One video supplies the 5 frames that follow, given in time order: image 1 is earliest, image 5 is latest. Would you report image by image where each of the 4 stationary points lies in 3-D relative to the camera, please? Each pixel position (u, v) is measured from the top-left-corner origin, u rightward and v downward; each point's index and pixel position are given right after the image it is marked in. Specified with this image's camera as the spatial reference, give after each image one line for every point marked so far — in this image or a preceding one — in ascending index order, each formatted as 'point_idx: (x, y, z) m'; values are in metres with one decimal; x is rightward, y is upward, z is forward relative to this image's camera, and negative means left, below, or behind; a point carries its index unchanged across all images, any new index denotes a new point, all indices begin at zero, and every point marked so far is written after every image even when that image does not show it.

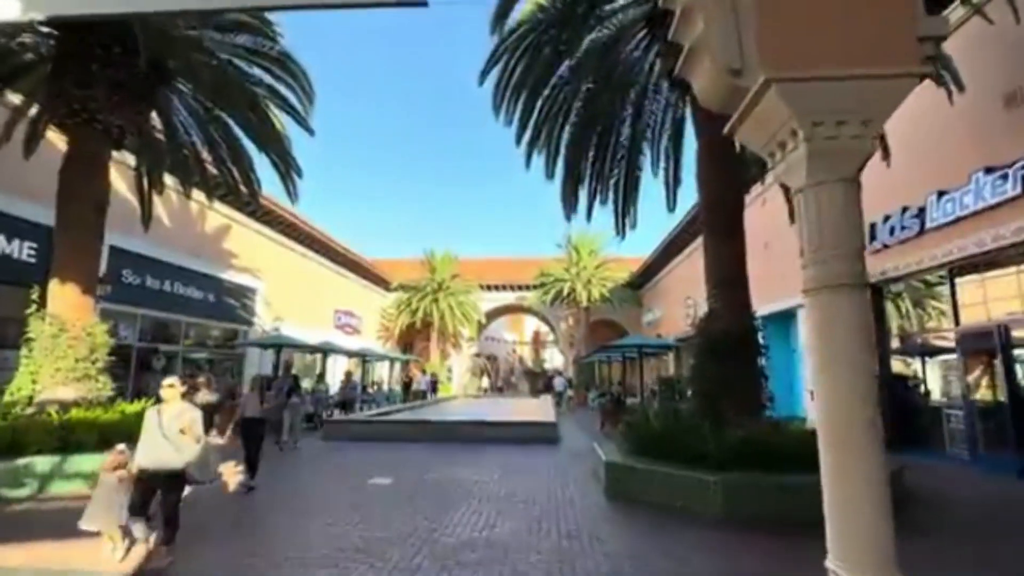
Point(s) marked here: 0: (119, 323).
0: (-14.7, -1.4, +18.0) m
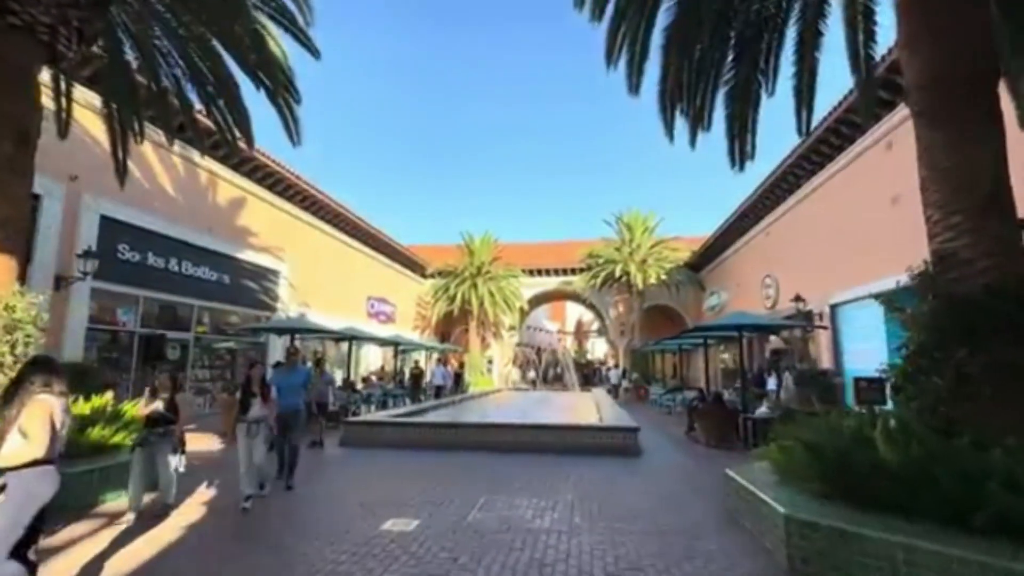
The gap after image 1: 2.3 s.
0: (-12.9, -0.6, +15.7) m
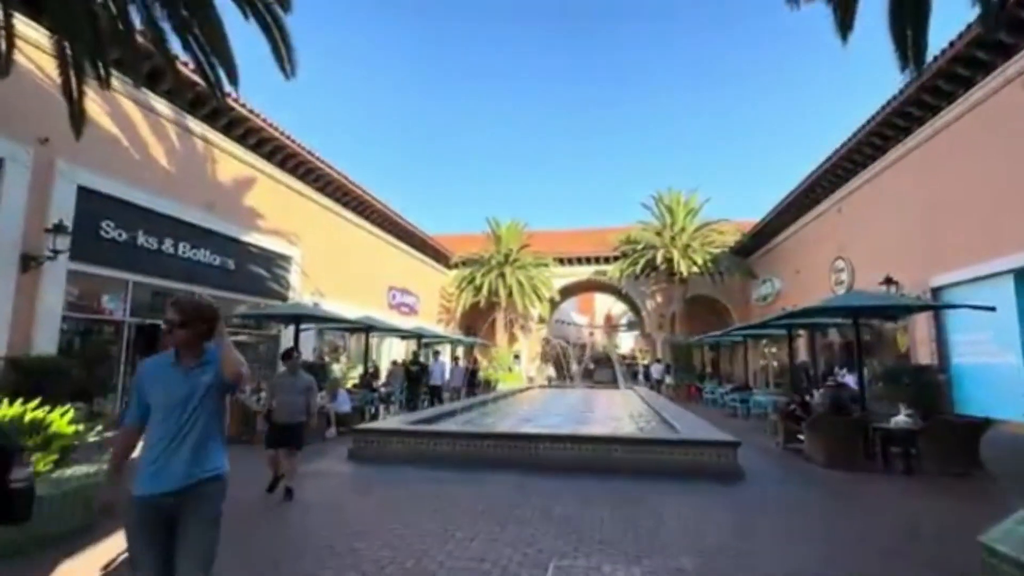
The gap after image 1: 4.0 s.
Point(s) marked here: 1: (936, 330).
0: (-11.7, -0.1, +13.7) m
1: (+14.6, -1.5, +16.4) m
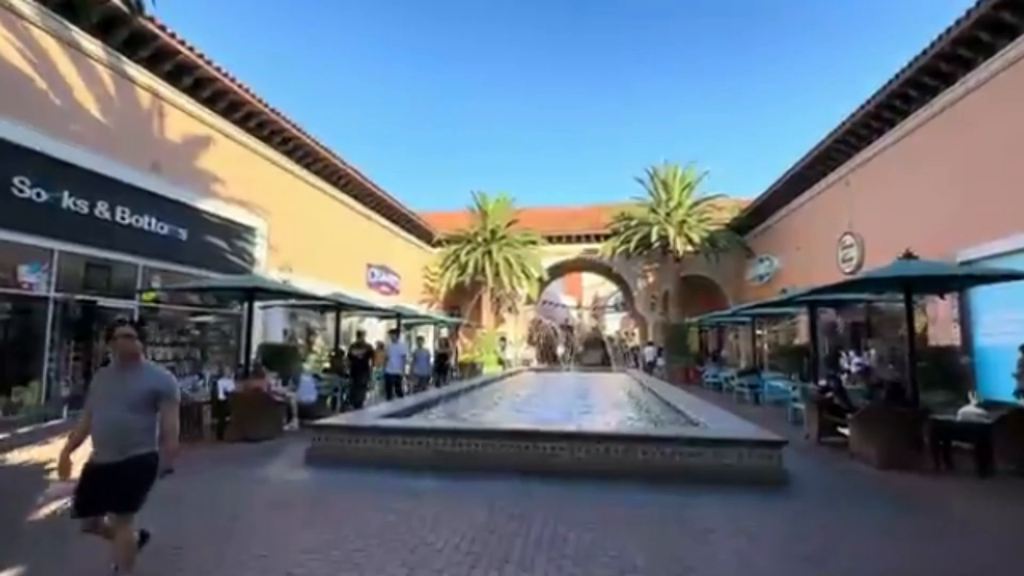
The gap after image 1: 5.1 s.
0: (-11.9, +0.6, +11.6) m
1: (+14.2, -0.7, +15.2) m
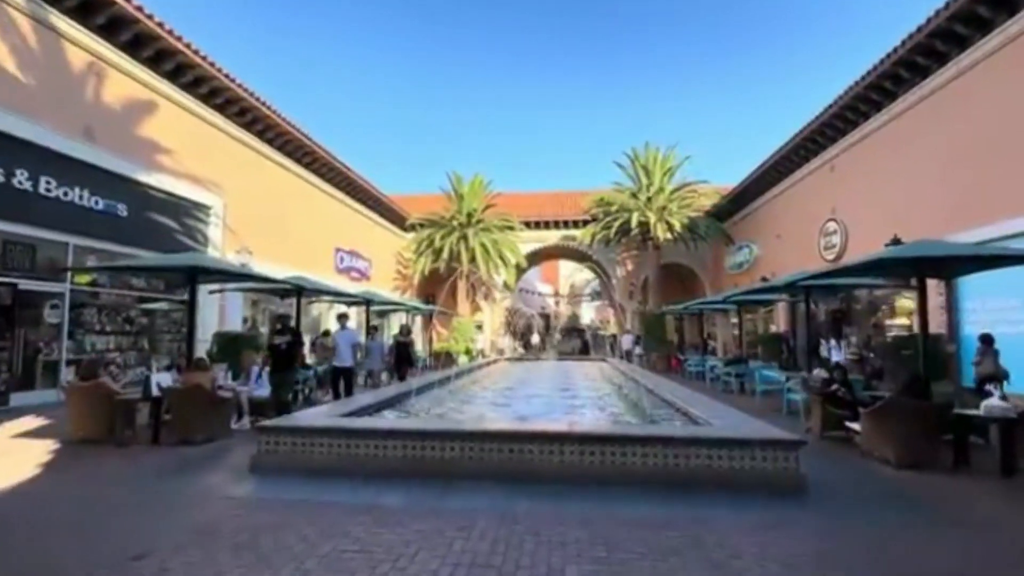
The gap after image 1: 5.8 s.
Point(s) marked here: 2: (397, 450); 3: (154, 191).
0: (-12.3, +1.0, +10.0) m
1: (+13.6, -0.3, +15.0) m
2: (-1.6, -2.2, +6.6) m
3: (-11.3, +3.1, +15.1) m
